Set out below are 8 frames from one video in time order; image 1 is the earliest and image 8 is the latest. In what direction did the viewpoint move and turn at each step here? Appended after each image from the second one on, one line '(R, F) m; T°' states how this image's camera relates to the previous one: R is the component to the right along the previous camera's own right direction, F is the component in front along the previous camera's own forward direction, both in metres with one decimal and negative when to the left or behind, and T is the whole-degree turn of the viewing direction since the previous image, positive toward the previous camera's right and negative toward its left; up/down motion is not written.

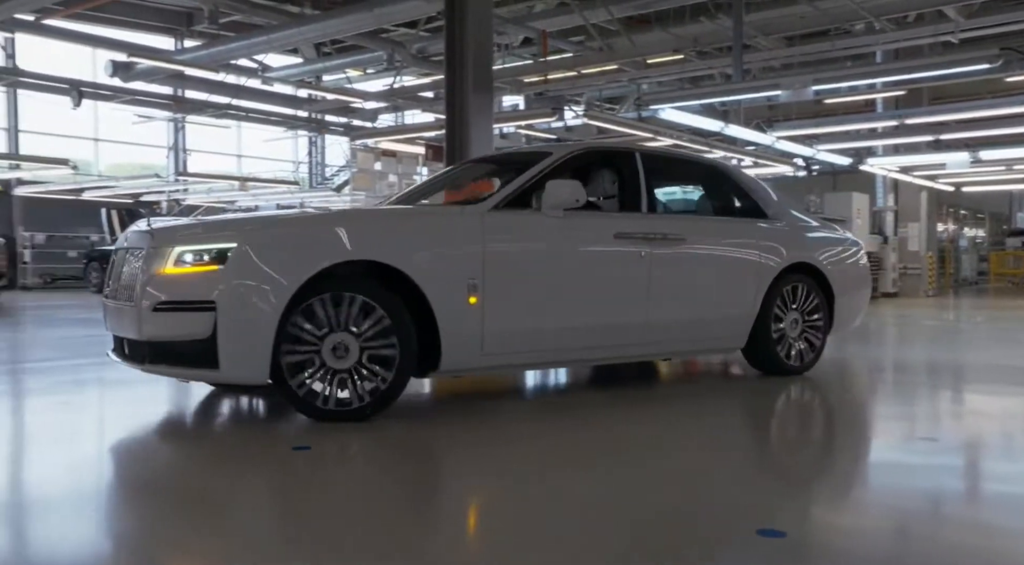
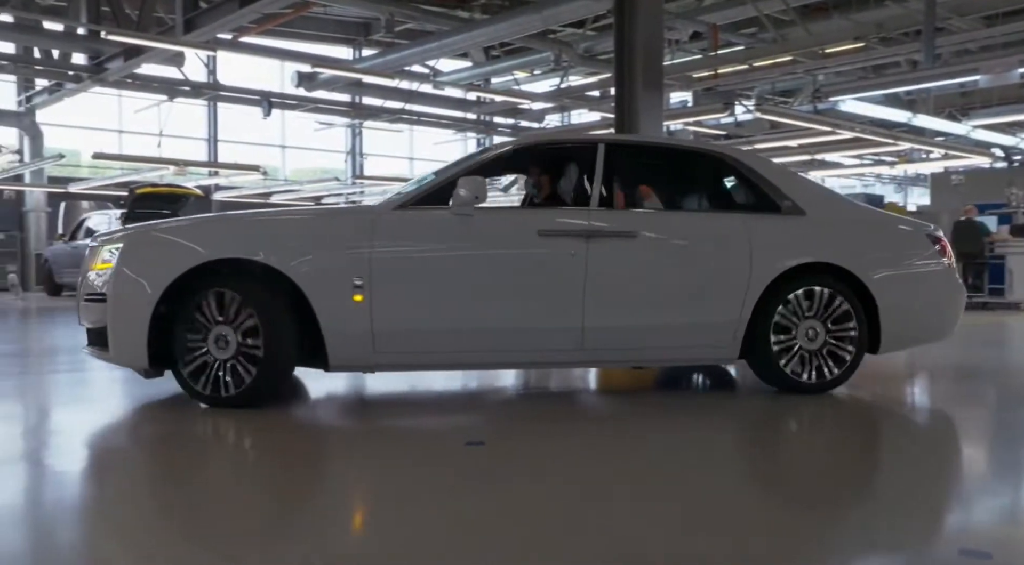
(+0.6, 0.0) m; -13°
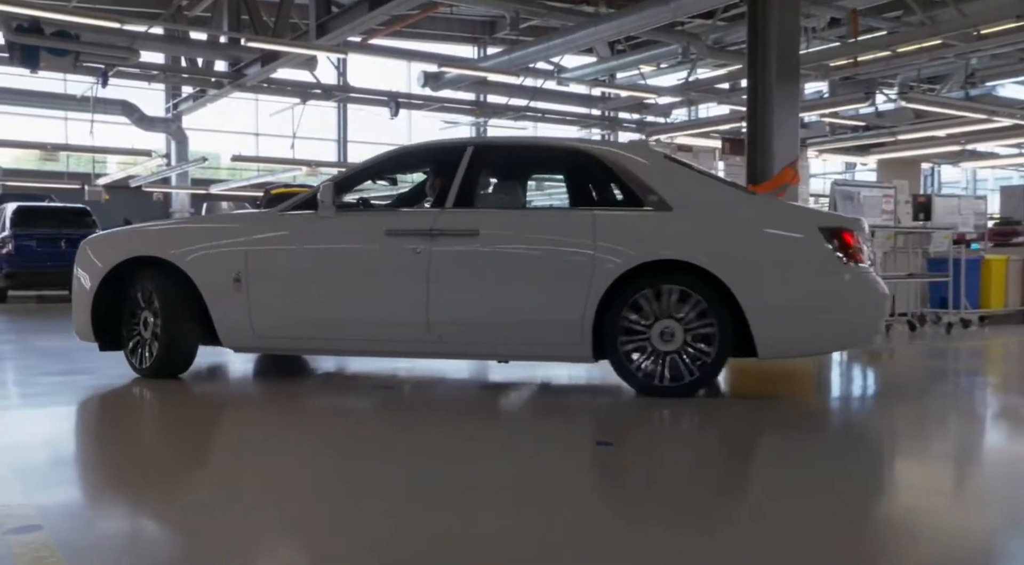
(+0.5, +0.2) m; -10°
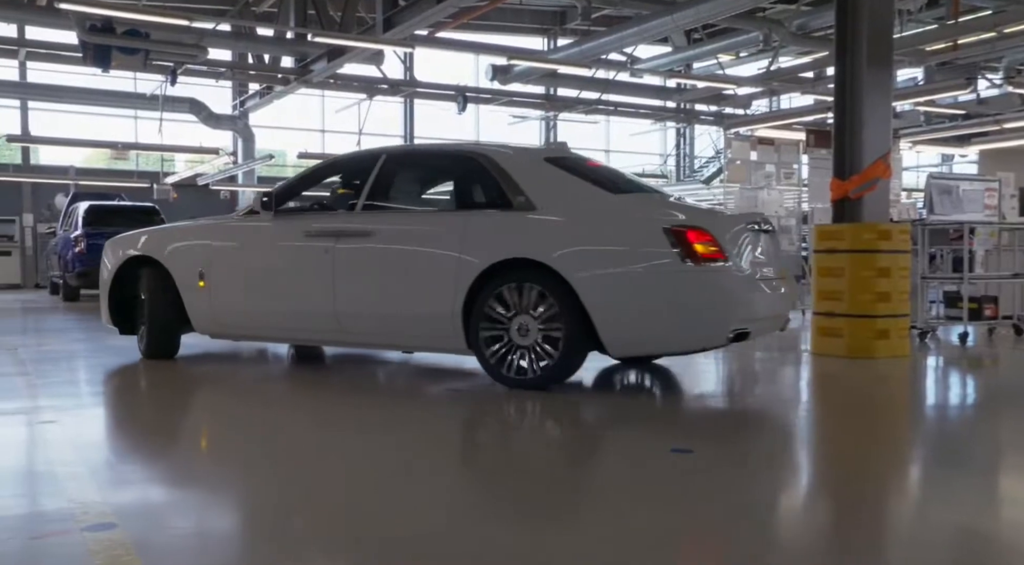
(+0.1, +0.3) m; -4°
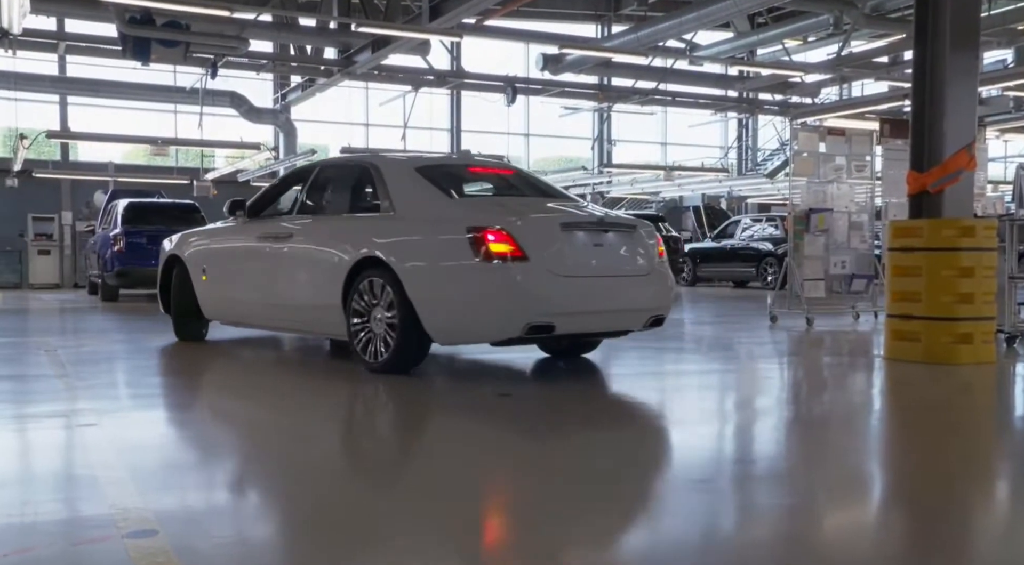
(0.0, +0.4) m; -3°
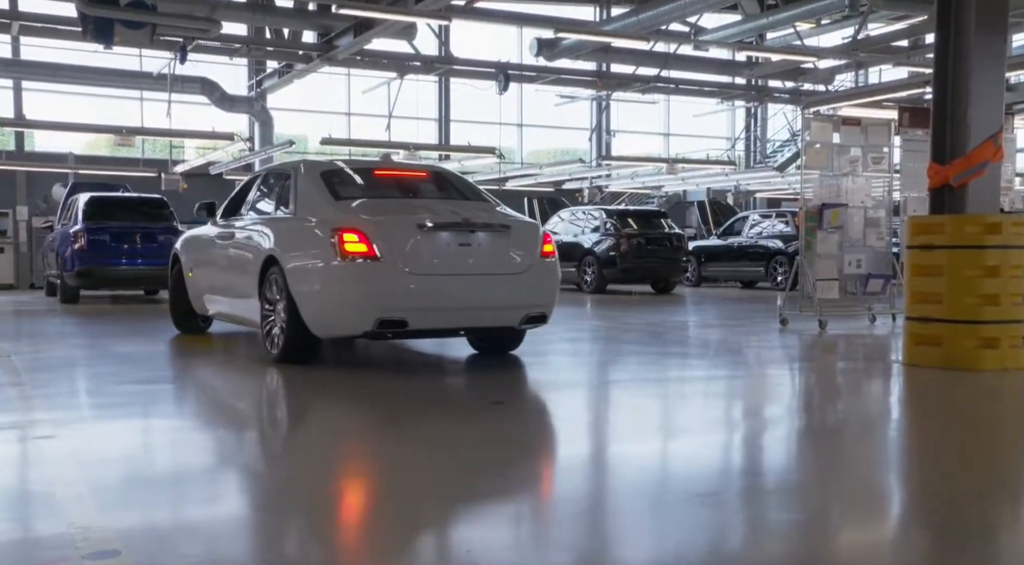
(0.0, +0.6) m; +1°
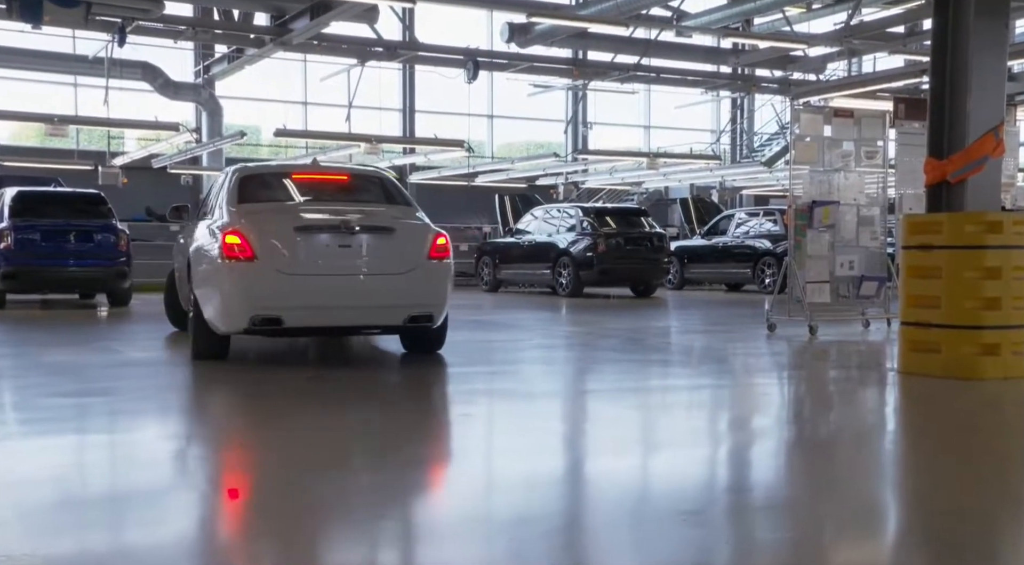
(-0.1, +0.6) m; +2°
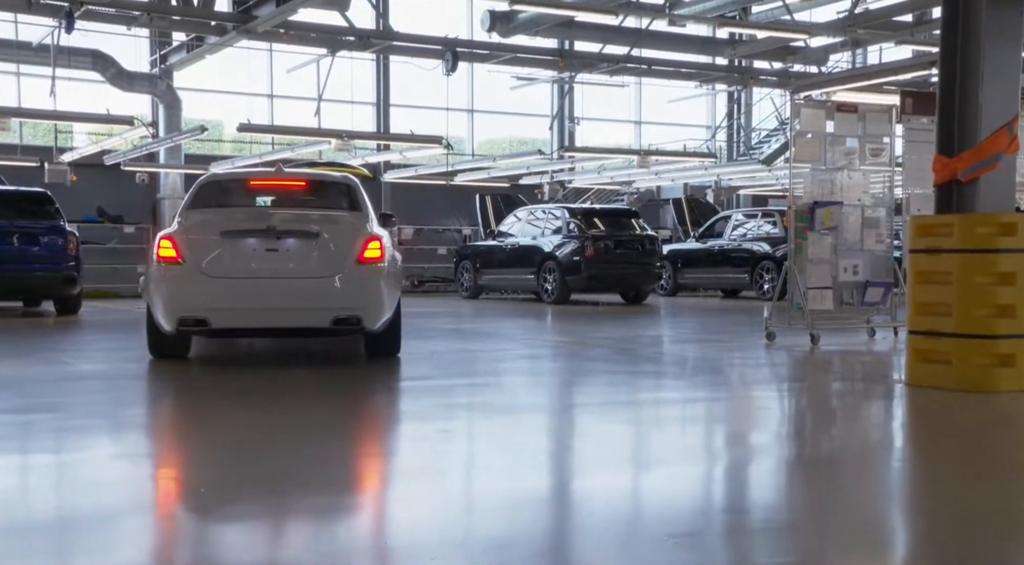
(0.0, +0.5) m; +1°
